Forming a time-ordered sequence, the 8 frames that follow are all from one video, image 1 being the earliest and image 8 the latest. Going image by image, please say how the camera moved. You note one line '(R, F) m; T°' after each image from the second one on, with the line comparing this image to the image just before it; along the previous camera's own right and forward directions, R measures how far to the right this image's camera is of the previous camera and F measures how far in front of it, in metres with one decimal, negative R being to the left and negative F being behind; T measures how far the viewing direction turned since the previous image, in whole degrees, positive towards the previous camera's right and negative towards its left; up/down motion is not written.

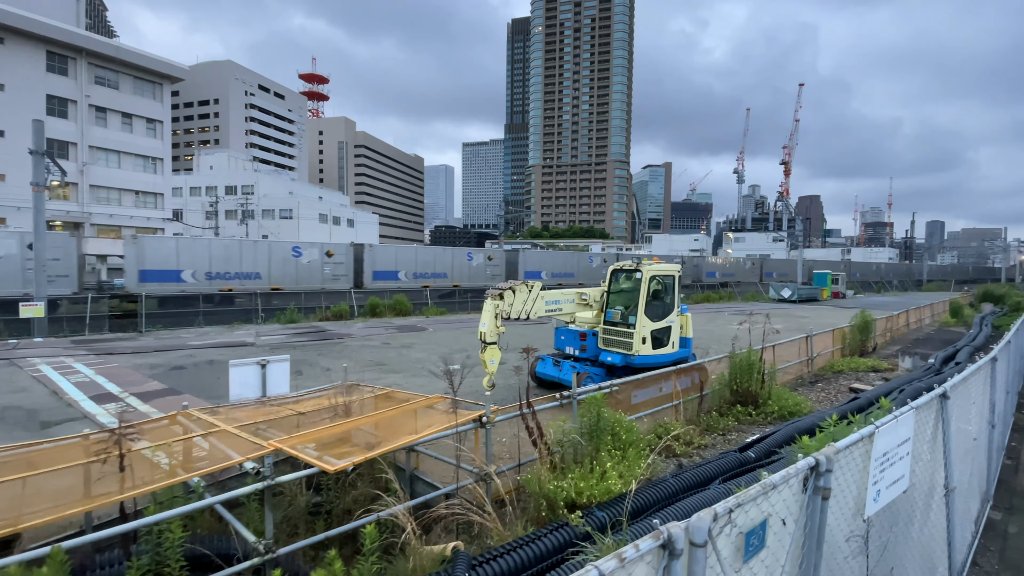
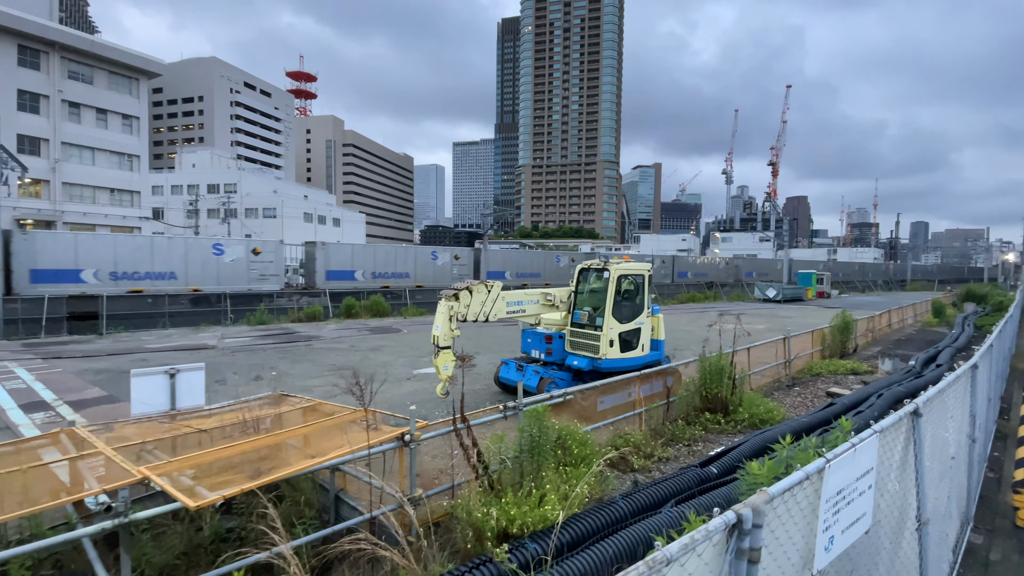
(+0.6, +0.6) m; +1°
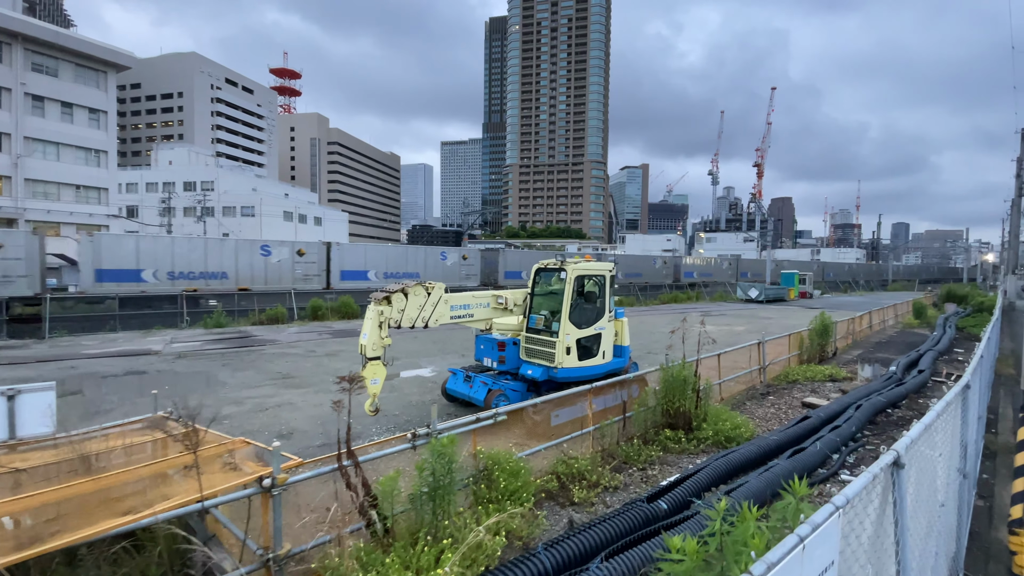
(+0.7, +0.8) m; +1°
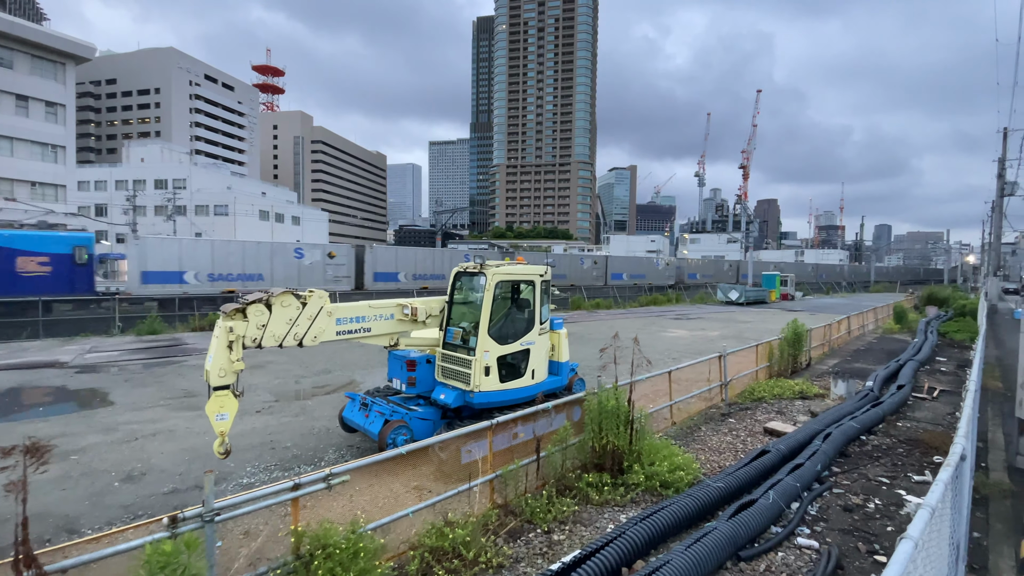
(+1.2, +1.3) m; +1°
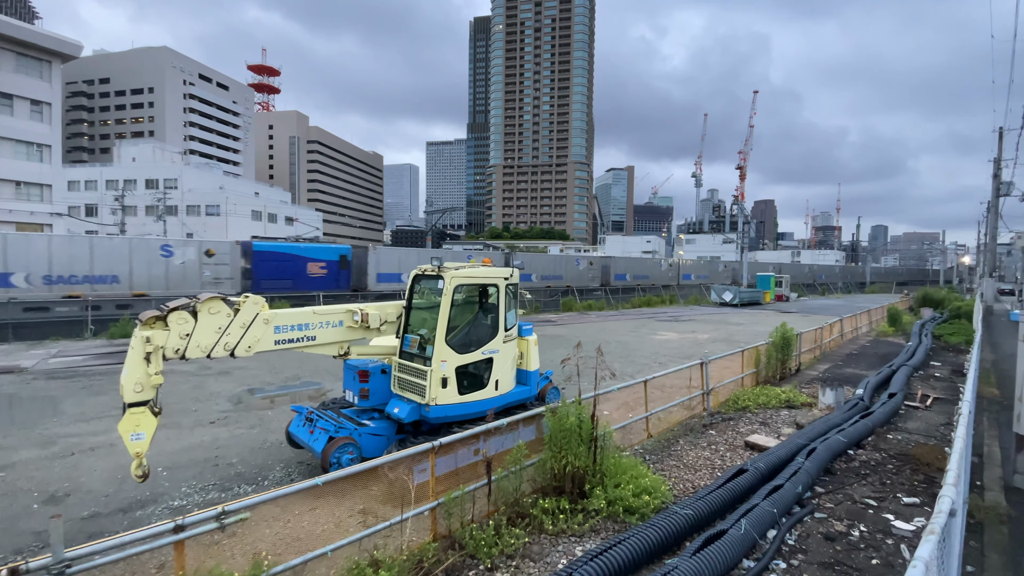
(+0.5, +0.5) m; 0°
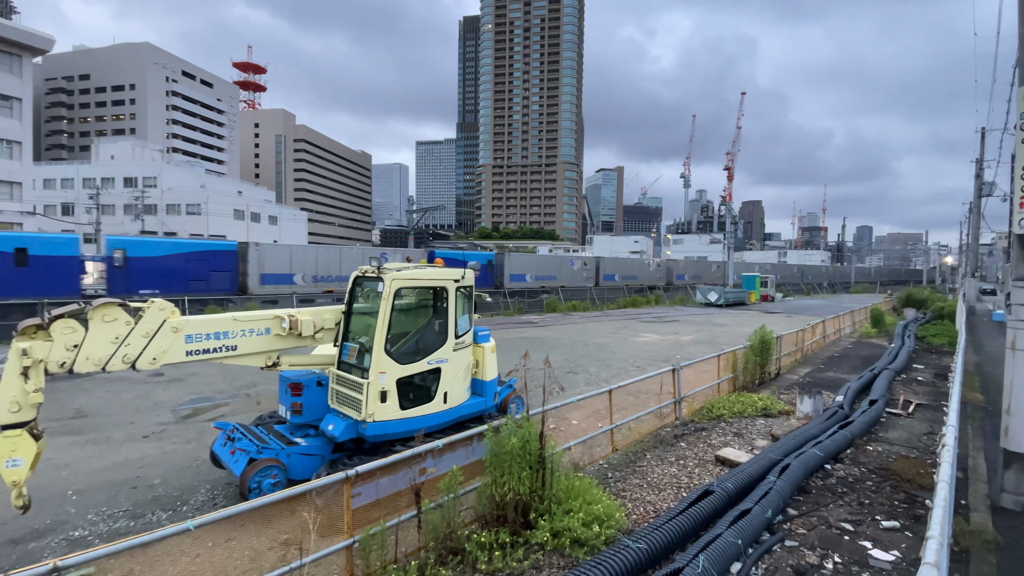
(+0.5, +0.6) m; +1°
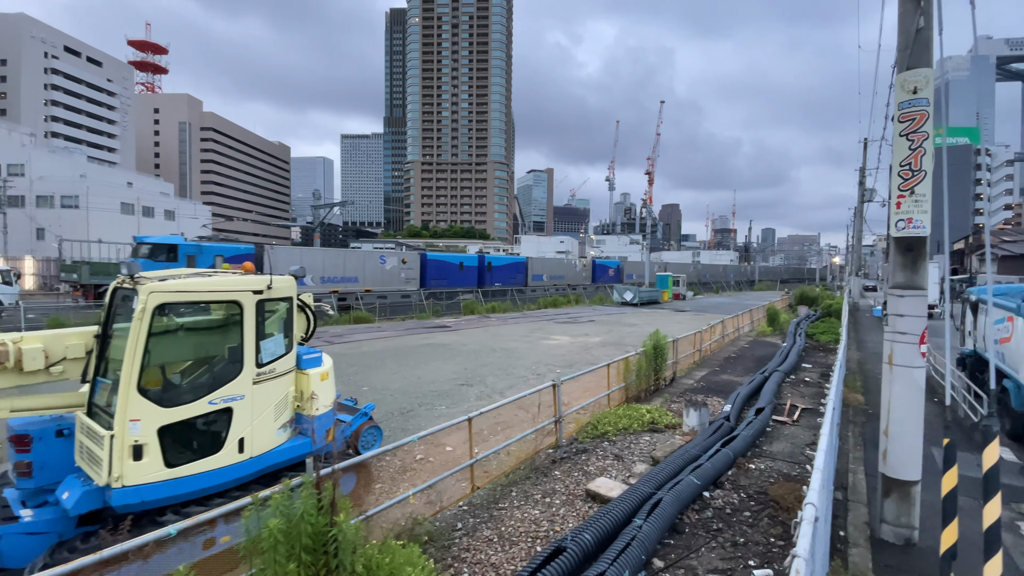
(+1.1, +1.0) m; +8°
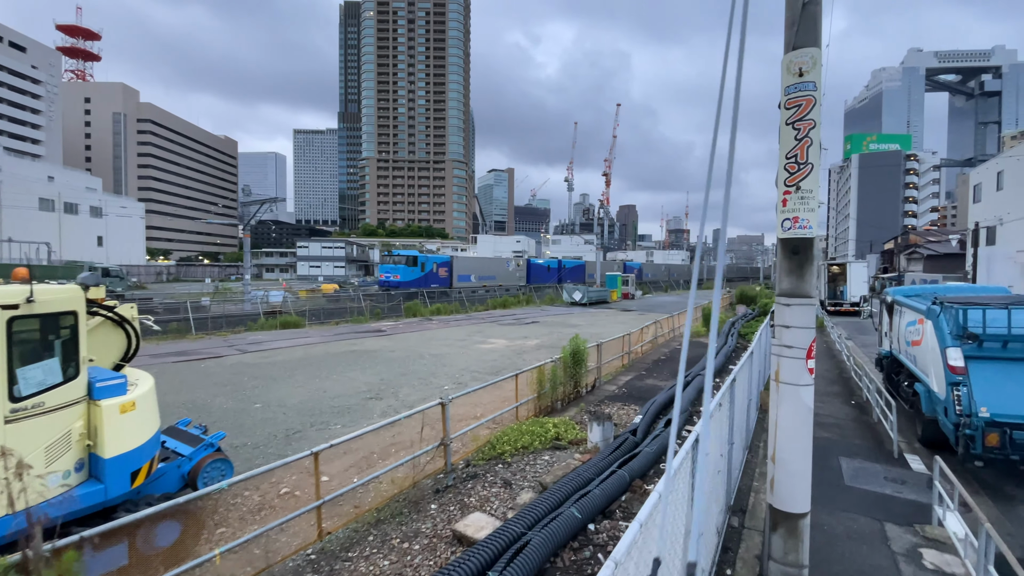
(+1.1, +0.7) m; +5°
